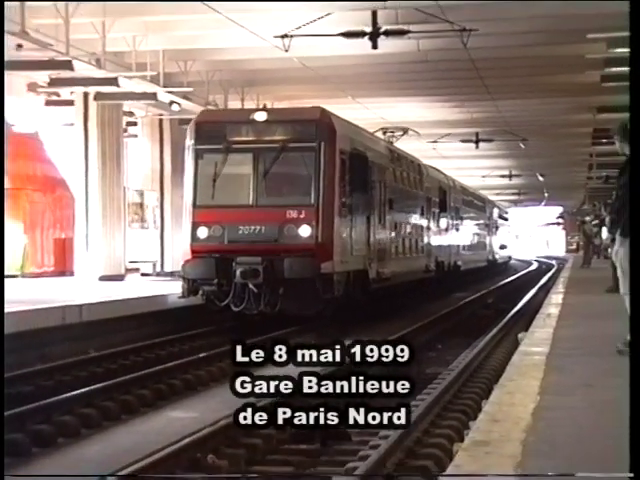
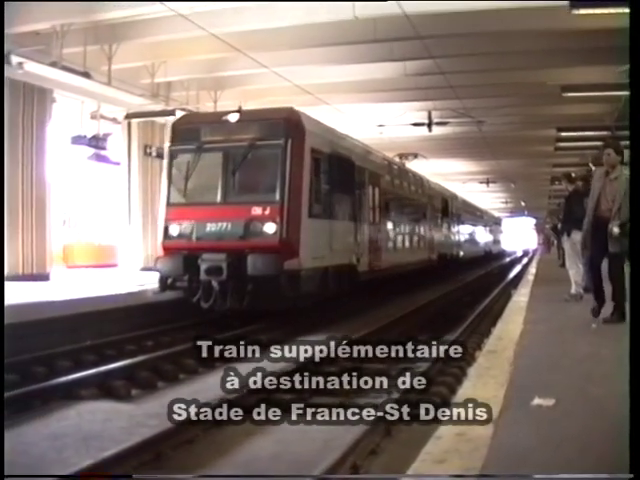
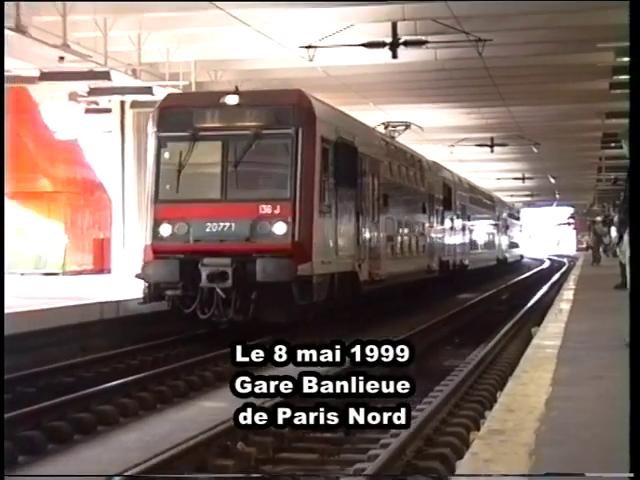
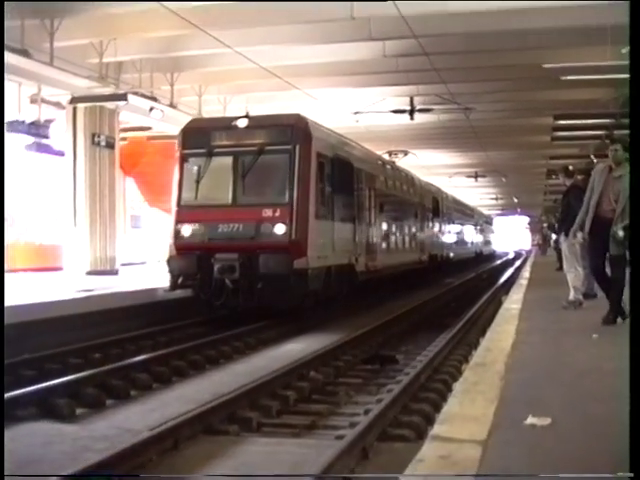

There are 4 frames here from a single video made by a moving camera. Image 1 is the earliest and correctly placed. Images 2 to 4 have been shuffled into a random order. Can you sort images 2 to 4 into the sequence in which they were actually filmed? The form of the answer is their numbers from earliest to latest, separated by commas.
3, 4, 2
